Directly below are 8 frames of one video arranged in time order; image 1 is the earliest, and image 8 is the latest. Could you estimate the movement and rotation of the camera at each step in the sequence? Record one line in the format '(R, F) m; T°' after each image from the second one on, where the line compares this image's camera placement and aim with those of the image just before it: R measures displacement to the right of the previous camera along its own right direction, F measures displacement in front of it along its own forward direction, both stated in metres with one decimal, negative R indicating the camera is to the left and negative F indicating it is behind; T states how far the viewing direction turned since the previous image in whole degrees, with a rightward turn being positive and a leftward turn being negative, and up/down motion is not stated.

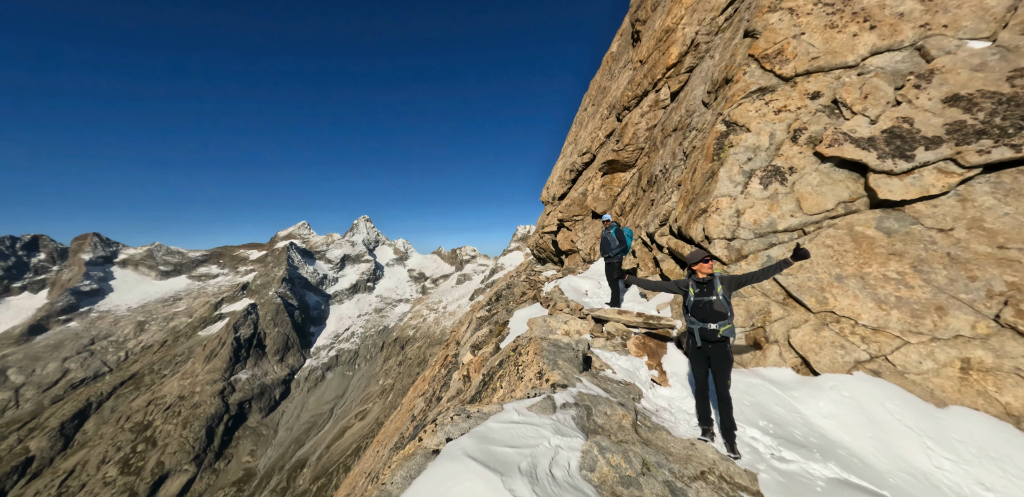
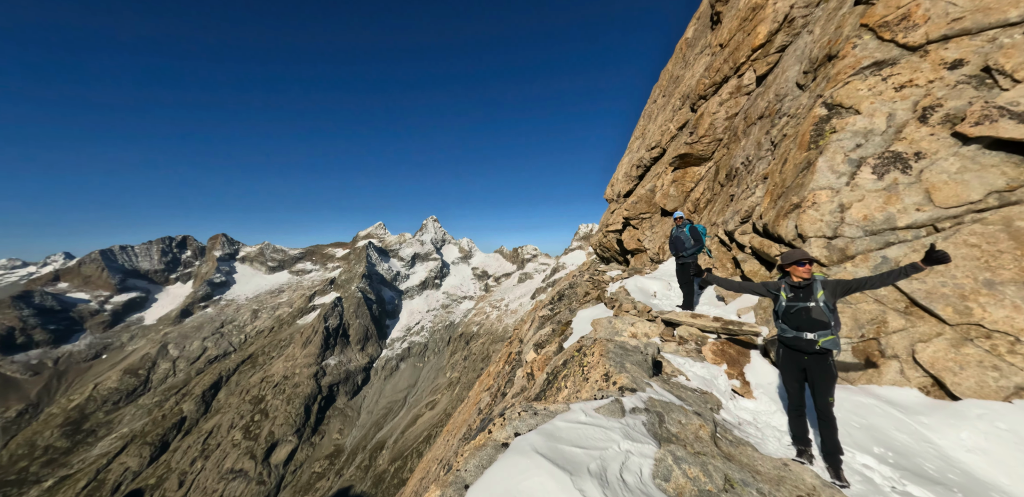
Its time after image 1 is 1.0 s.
(-0.3, +0.5) m; -8°
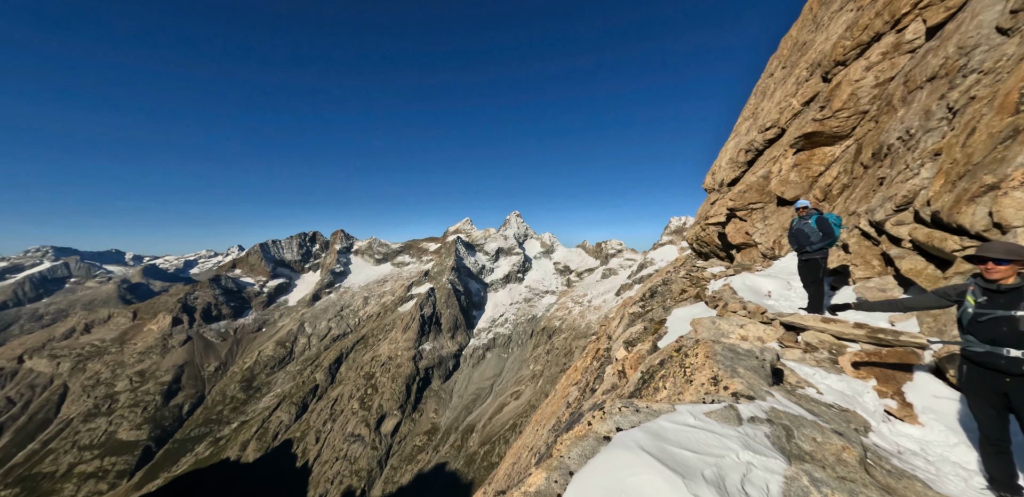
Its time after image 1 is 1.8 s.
(-1.0, +0.8) m; -11°
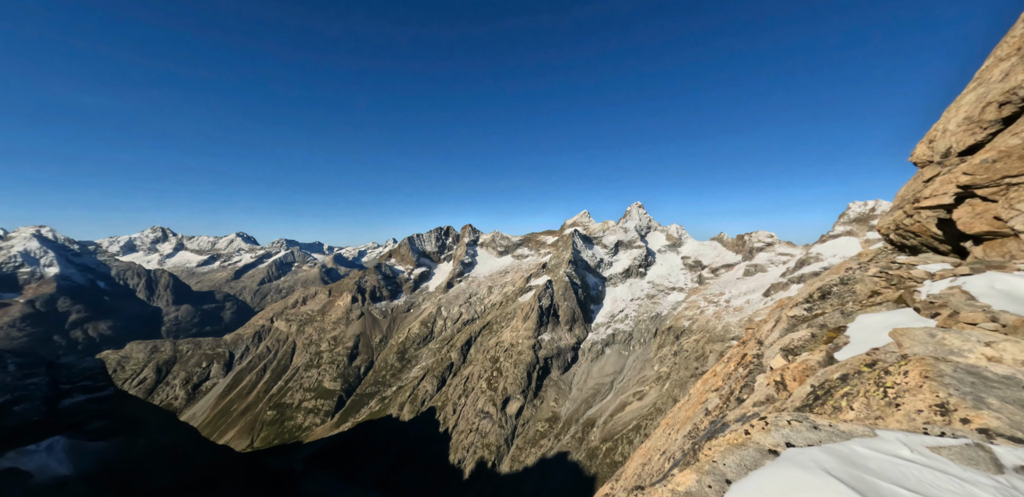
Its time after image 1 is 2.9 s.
(-3.4, +1.8) m; -16°
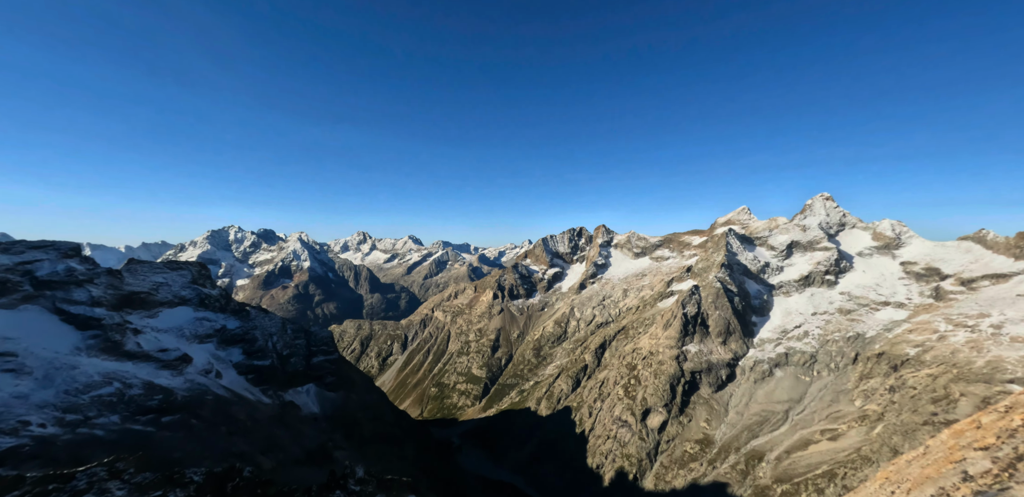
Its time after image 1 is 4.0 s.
(-6.8, +8.4) m; -18°
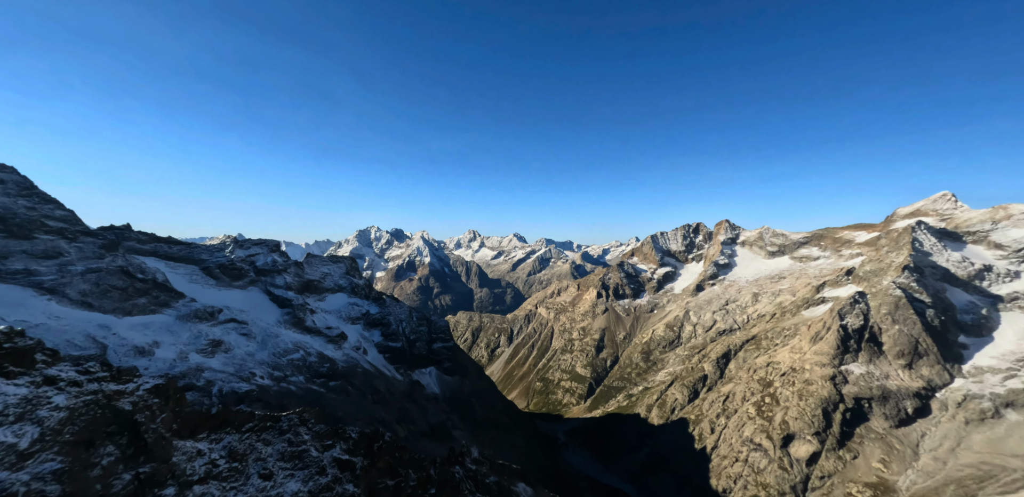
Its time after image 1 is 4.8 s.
(-7.7, +14.4) m; -14°
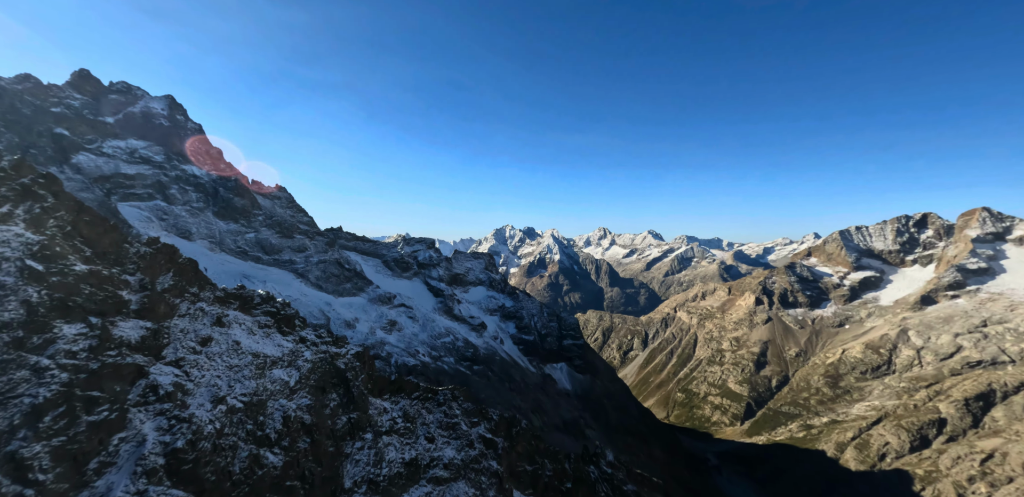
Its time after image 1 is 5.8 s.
(-17.1, -3.8) m; -19°
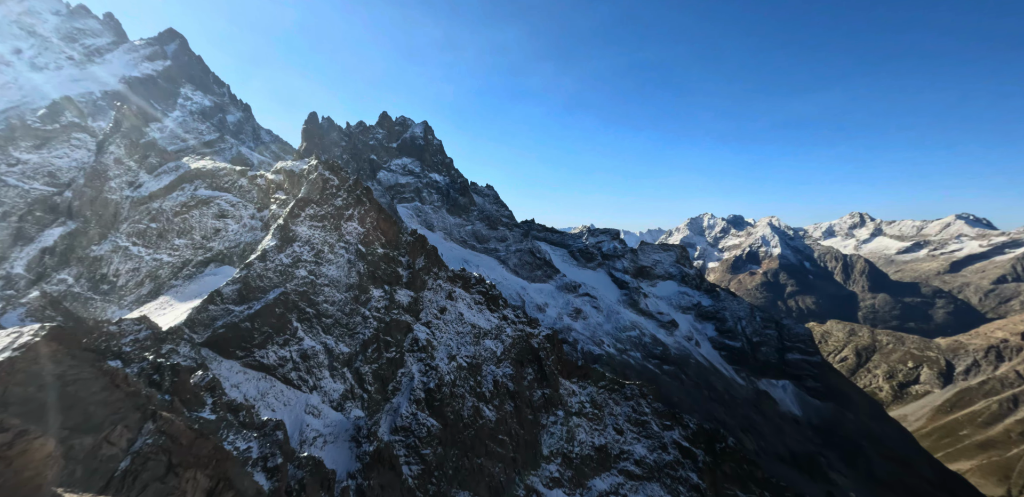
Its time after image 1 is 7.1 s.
(-4.7, -25.4) m; -25°
